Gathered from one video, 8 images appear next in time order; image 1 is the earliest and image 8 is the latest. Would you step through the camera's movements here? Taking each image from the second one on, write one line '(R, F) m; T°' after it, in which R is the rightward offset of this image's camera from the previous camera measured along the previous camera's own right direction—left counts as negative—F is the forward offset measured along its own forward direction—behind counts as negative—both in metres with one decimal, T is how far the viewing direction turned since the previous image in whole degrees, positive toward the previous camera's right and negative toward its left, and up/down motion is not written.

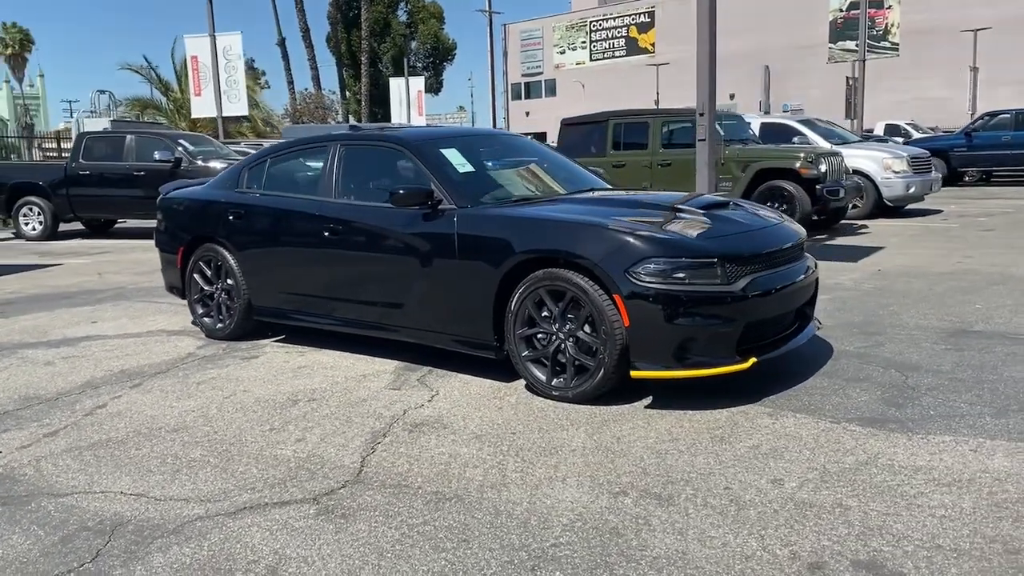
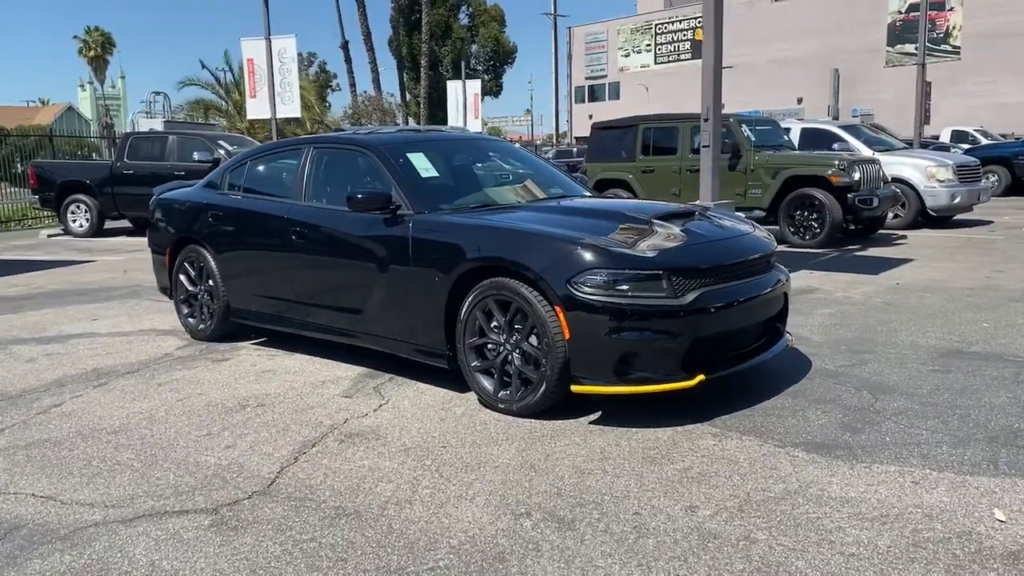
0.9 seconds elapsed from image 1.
(+0.6, +0.1) m; -4°
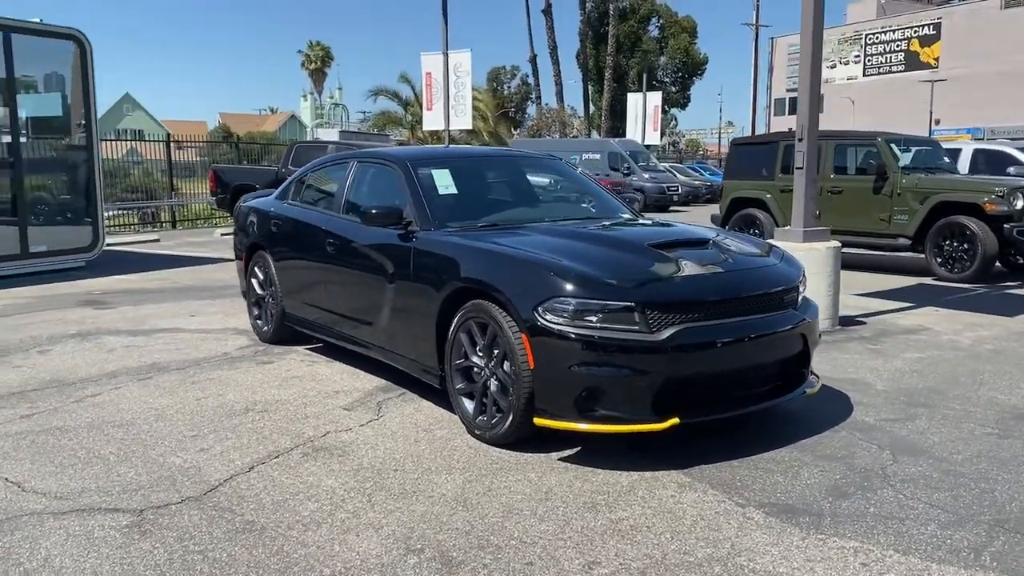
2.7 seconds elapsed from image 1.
(+1.1, +0.3) m; -12°
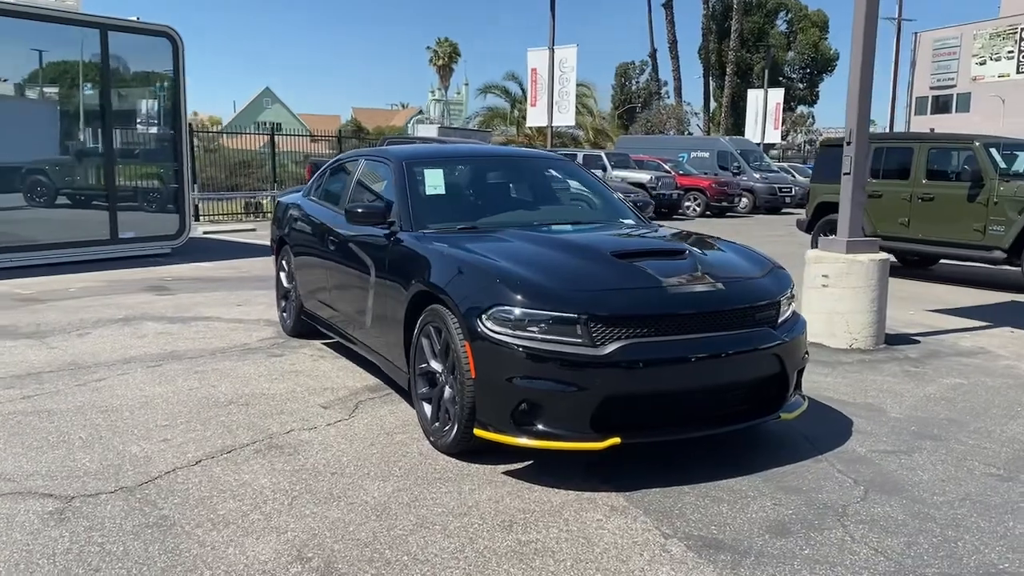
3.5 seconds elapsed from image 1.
(+0.8, +0.2) m; -8°
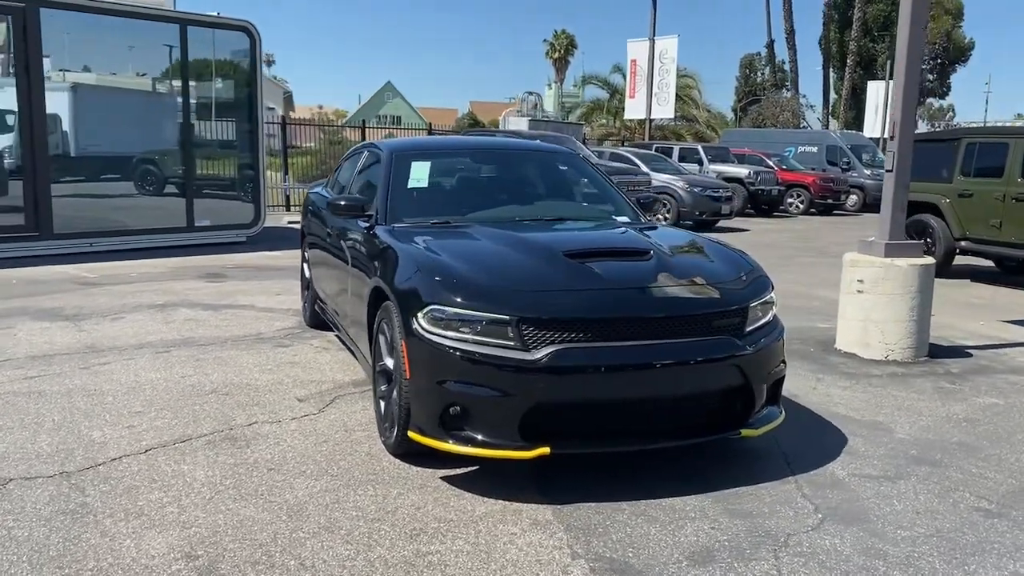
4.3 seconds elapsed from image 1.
(+0.8, +0.2) m; -7°
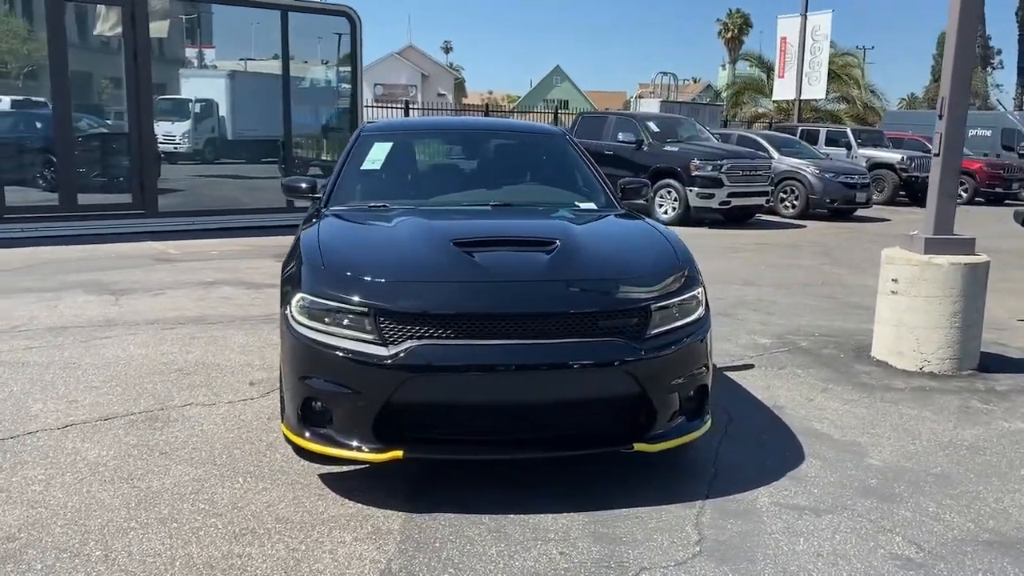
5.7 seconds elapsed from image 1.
(+1.2, +0.4) m; -11°
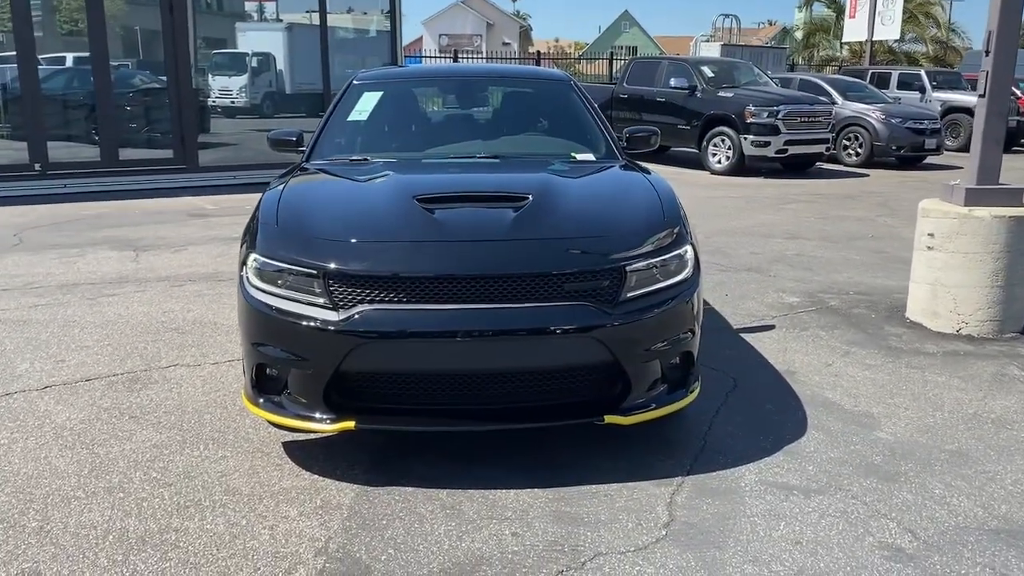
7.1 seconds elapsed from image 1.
(+0.4, +0.3) m; -4°
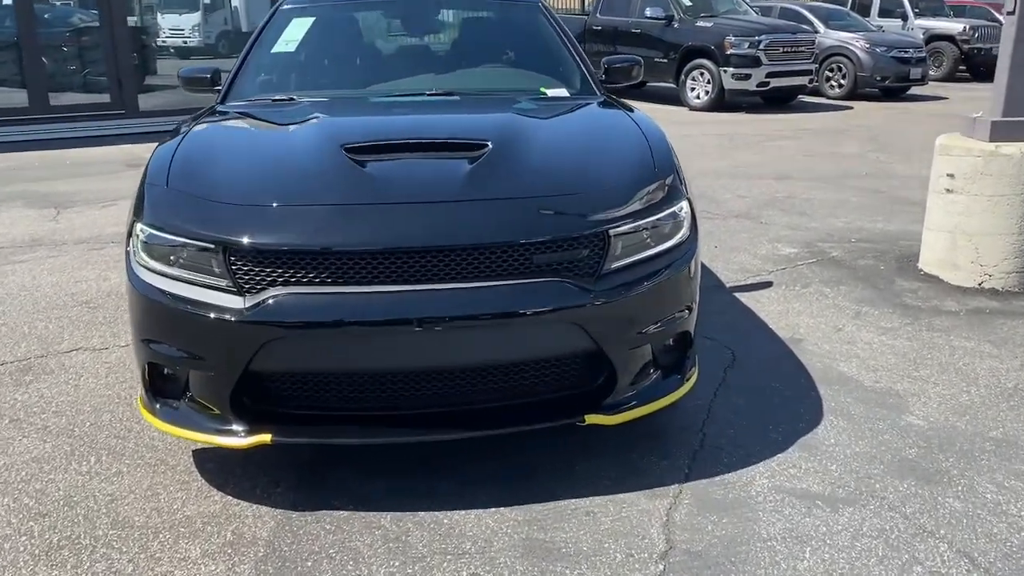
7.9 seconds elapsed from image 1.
(+0.1, +0.7) m; +2°
